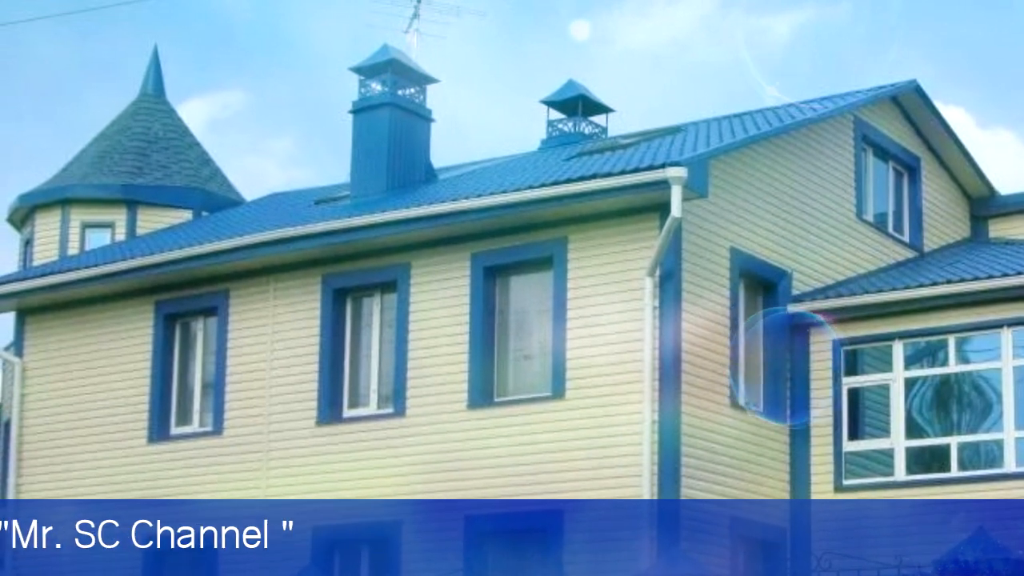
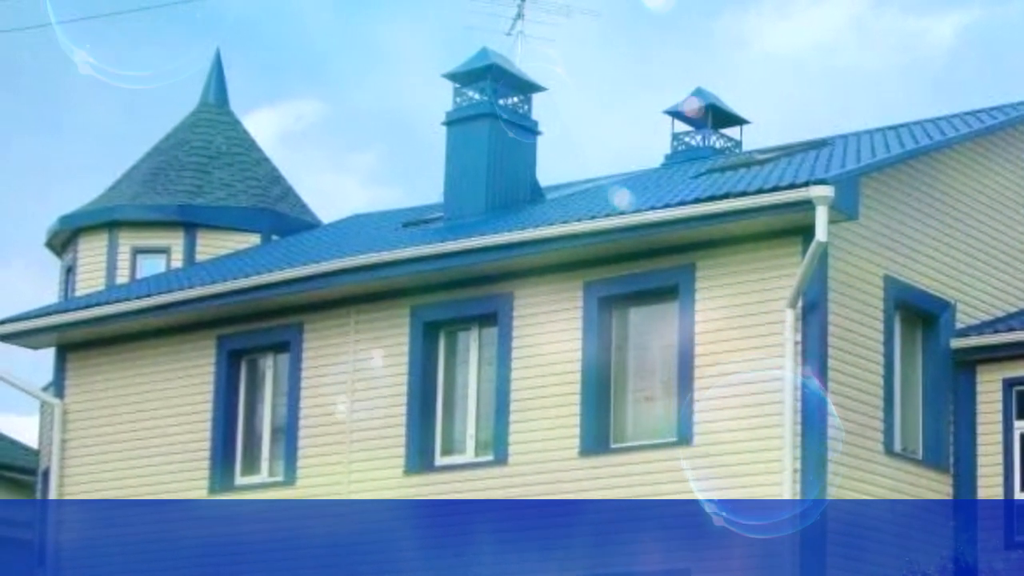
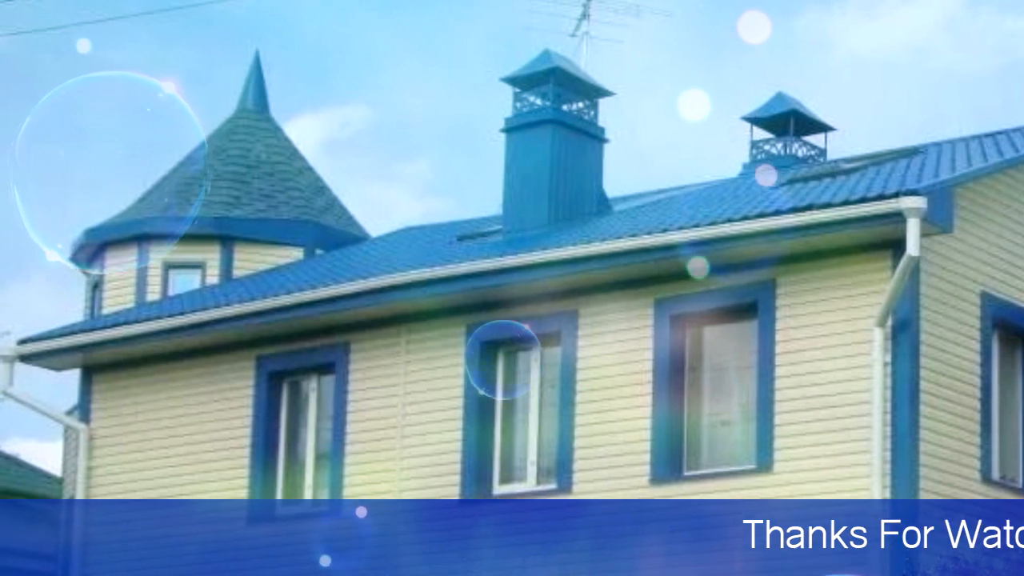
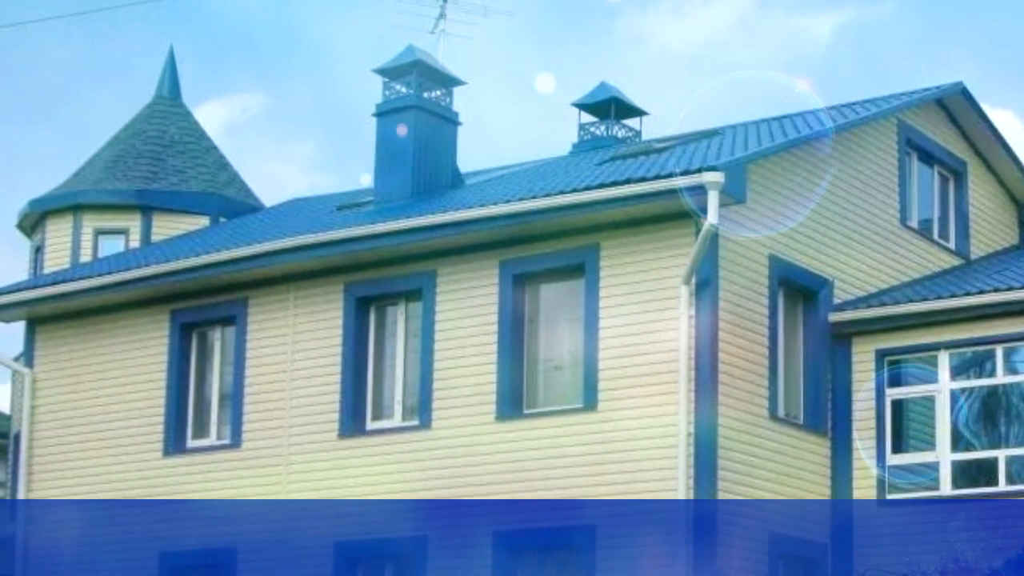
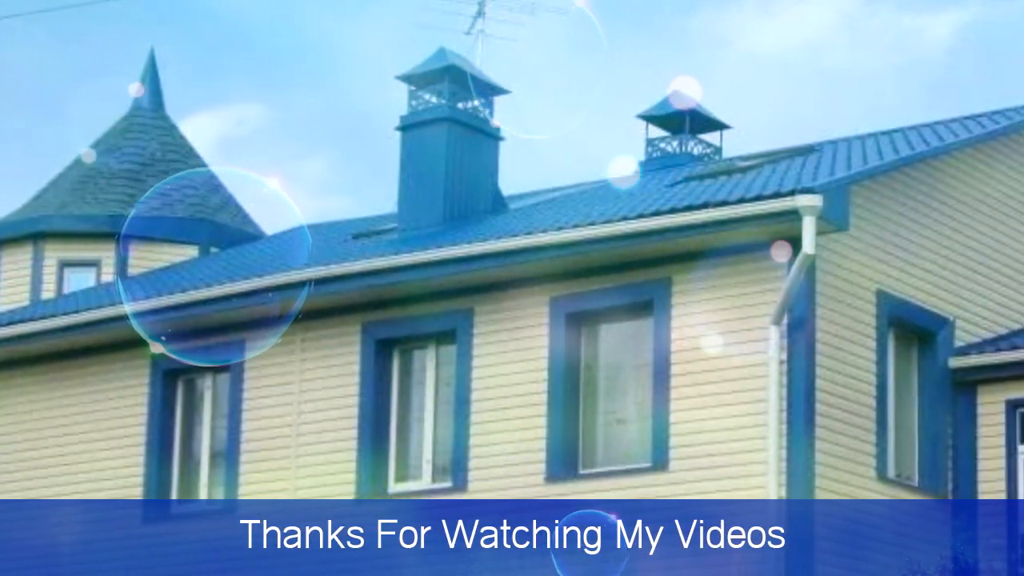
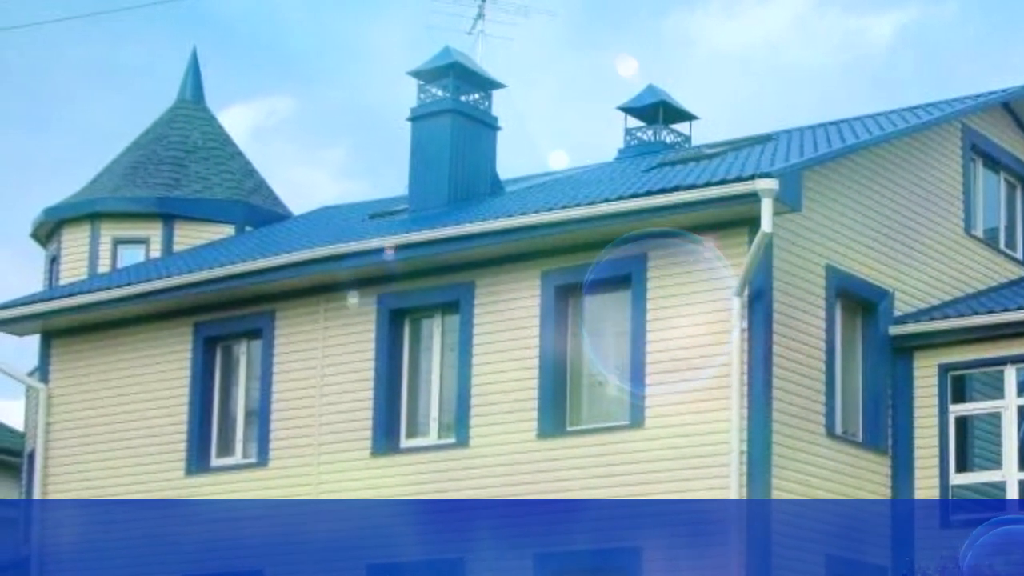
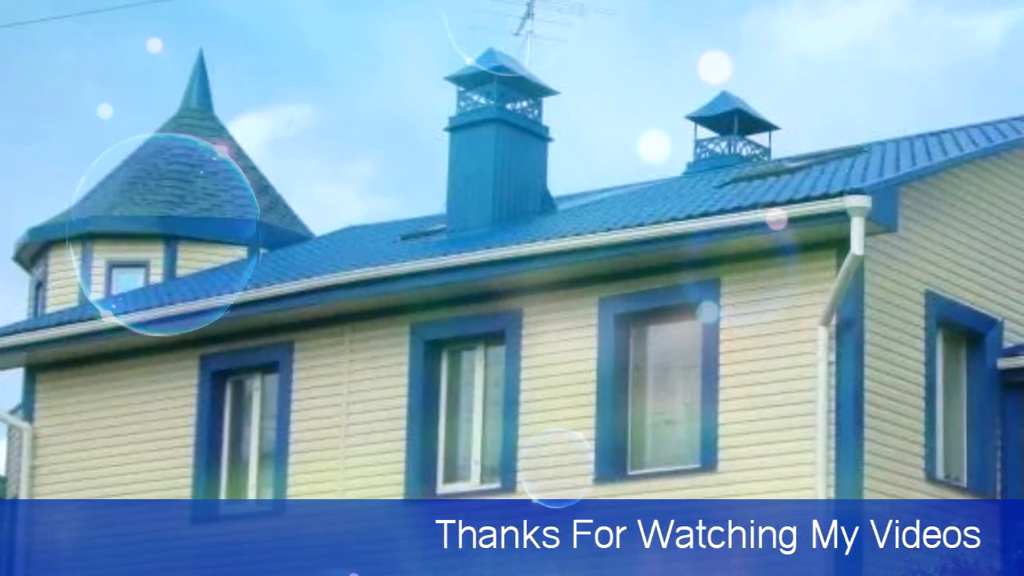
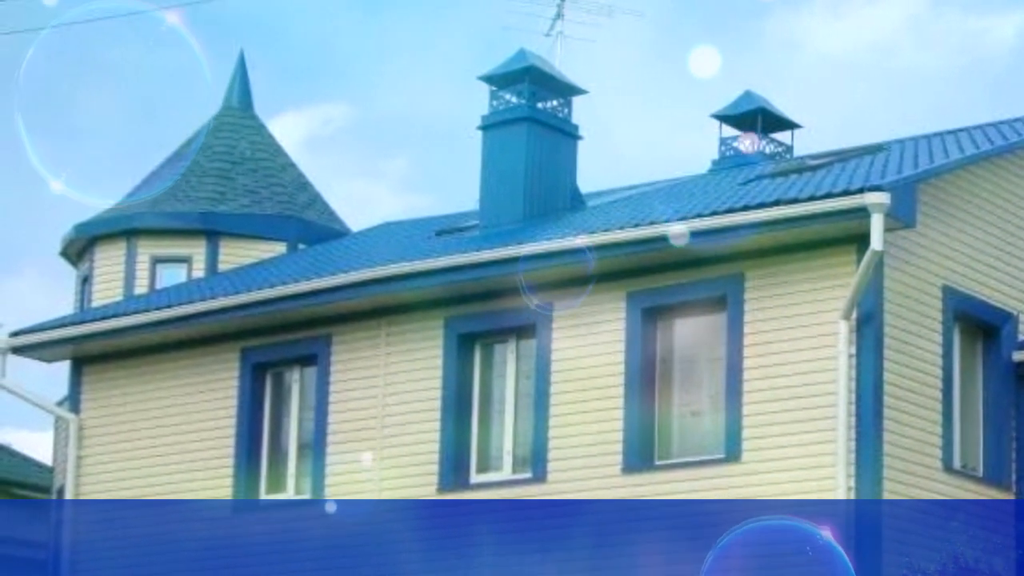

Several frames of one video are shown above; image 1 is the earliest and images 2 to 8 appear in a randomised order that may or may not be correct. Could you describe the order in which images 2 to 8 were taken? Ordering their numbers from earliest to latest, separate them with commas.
4, 6, 2, 8, 3, 7, 5
